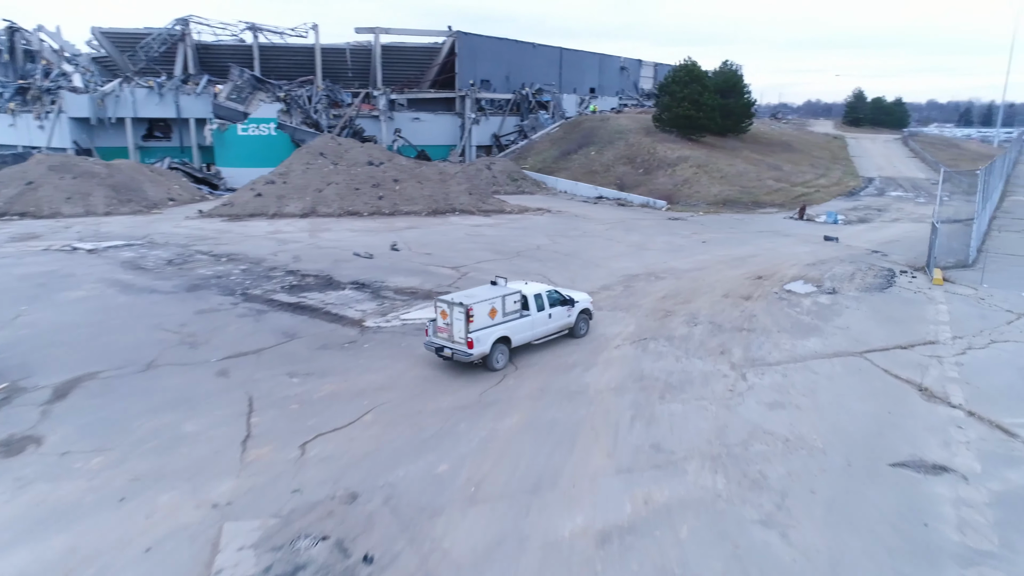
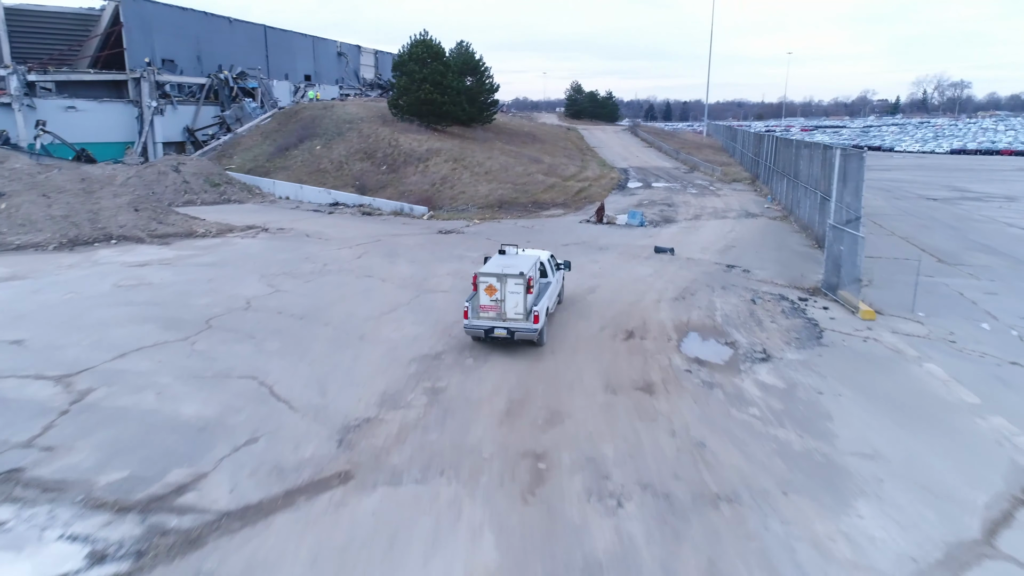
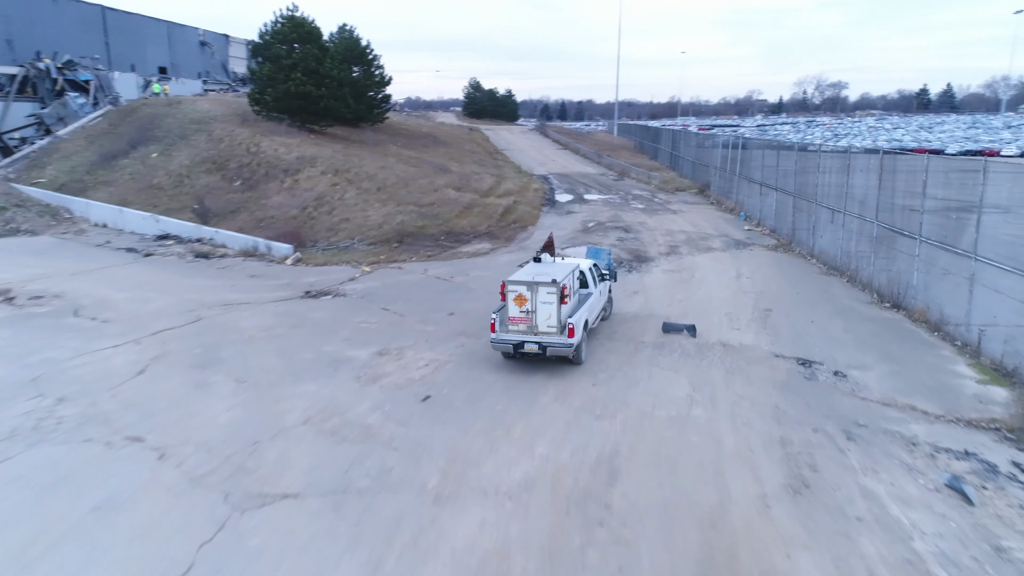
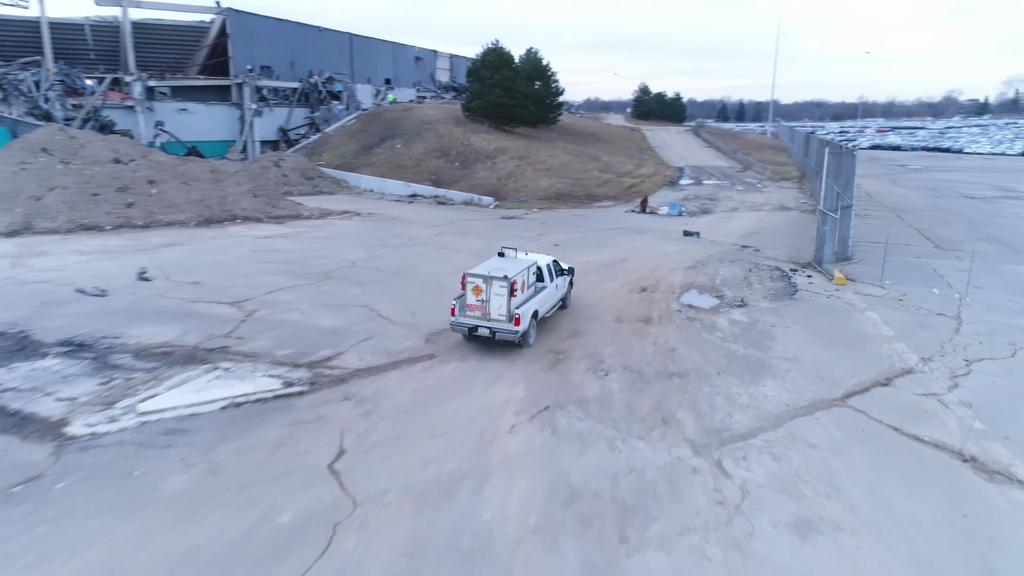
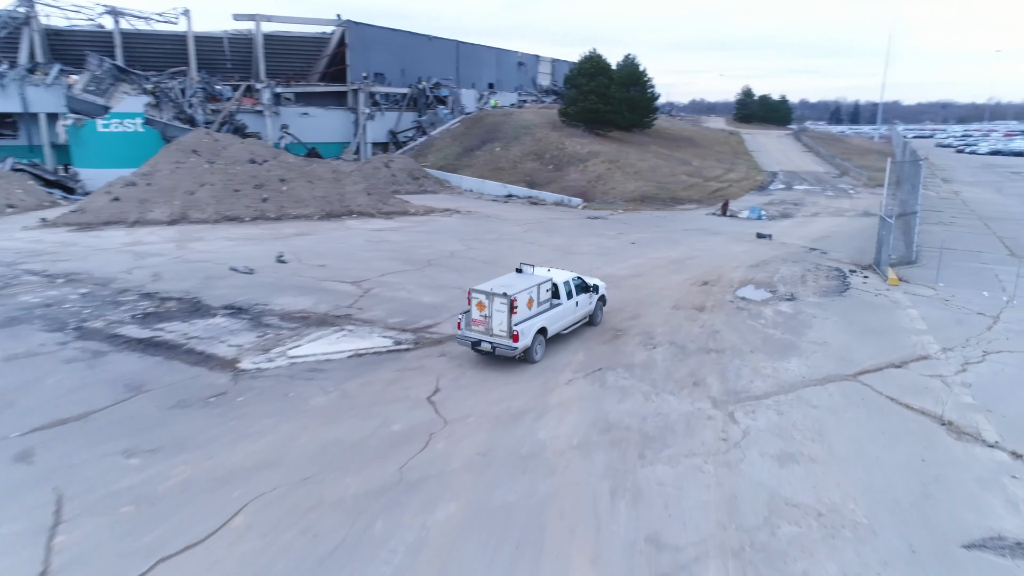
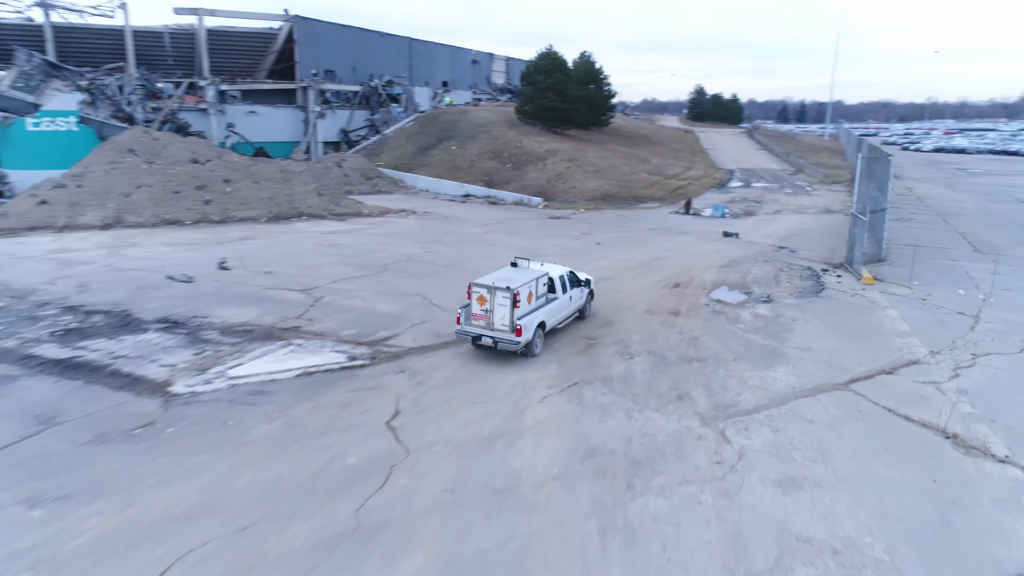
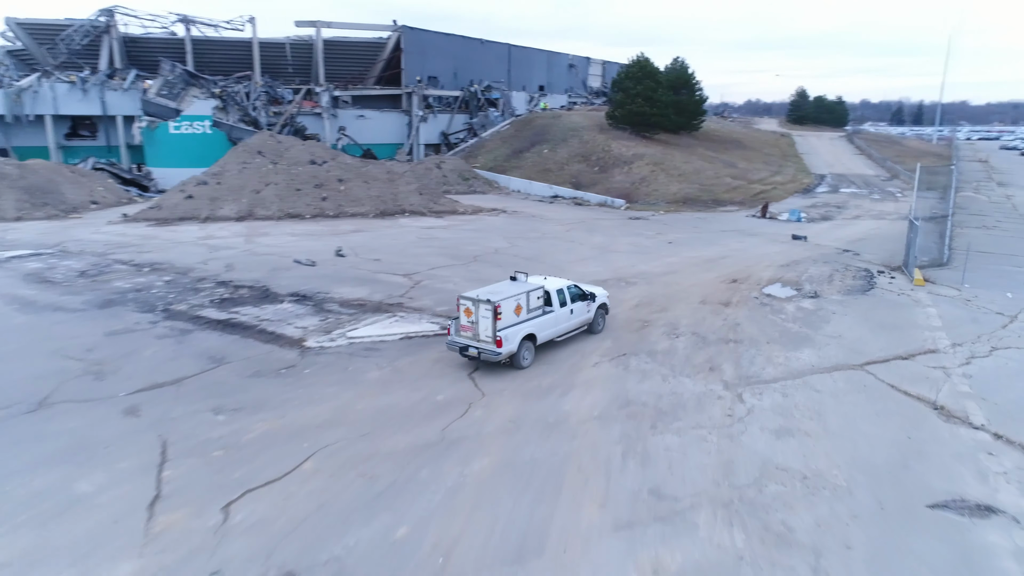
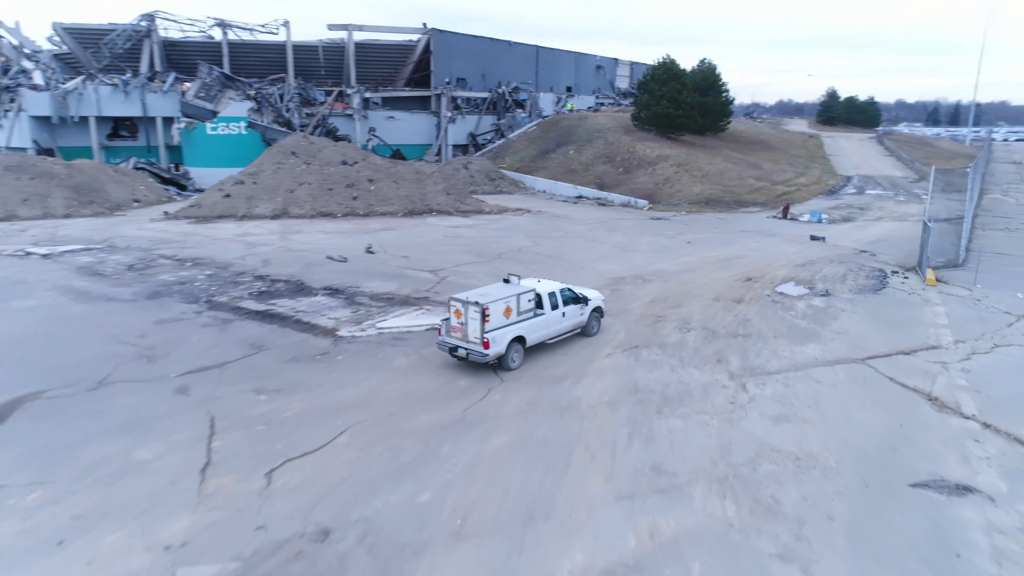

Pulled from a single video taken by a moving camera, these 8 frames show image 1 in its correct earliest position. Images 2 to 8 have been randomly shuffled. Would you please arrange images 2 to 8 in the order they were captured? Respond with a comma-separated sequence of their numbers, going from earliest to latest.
8, 7, 5, 6, 4, 2, 3
